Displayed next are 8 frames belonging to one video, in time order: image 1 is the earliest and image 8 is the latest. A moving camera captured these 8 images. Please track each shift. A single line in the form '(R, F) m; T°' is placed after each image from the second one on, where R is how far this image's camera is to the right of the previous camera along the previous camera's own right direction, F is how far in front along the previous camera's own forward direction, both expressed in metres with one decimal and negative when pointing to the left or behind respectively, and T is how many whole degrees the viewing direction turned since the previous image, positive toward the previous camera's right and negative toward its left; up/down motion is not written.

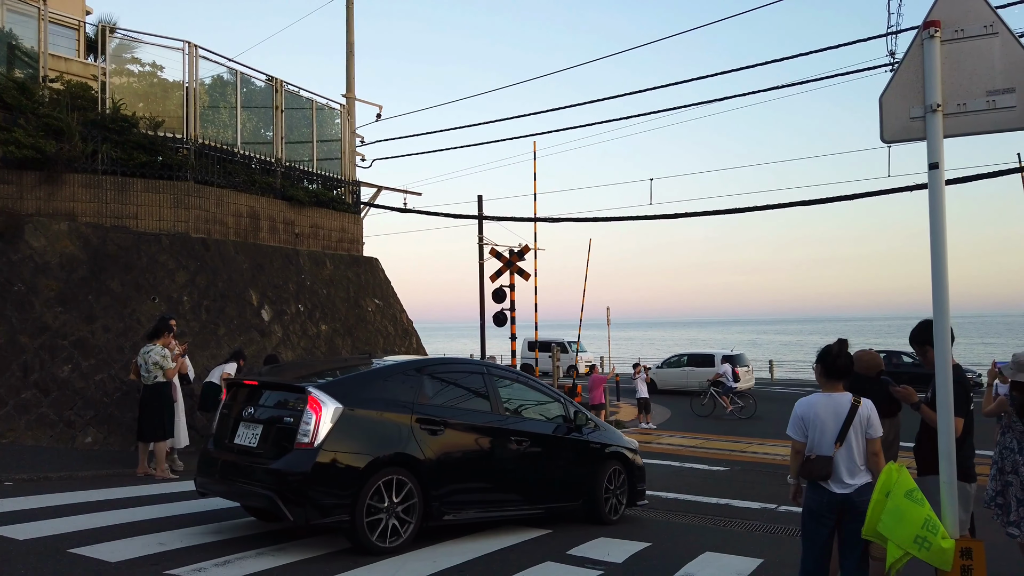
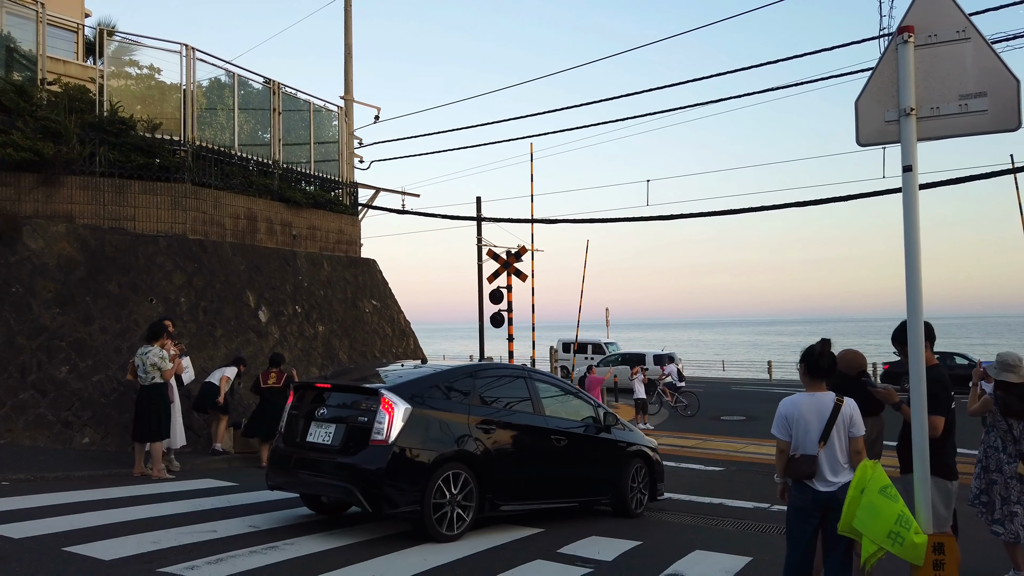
(+0.1, -0.1) m; 0°
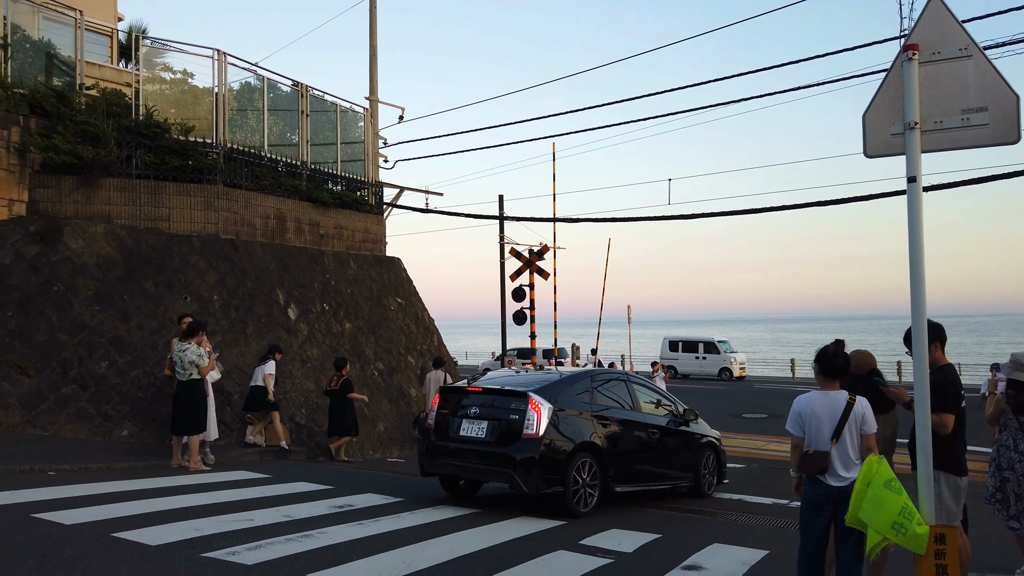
(0.0, -0.2) m; -2°
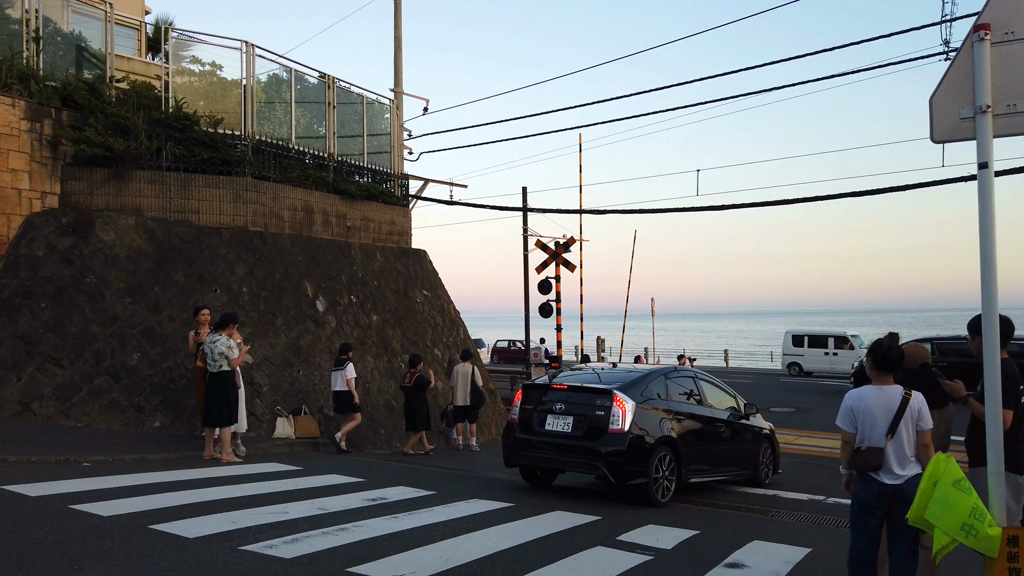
(-0.1, +0.1) m; -1°
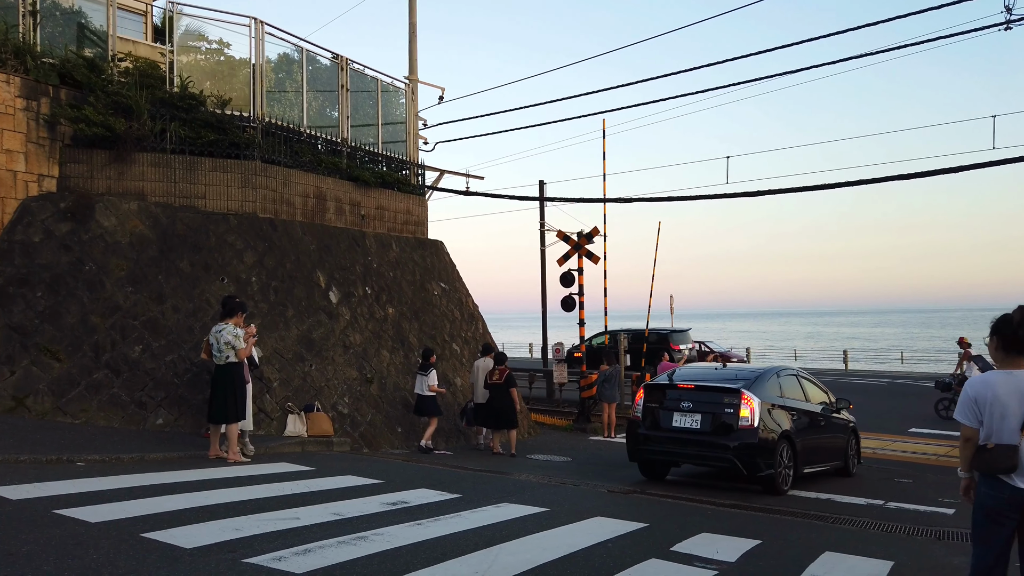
(-0.2, +0.8) m; -1°
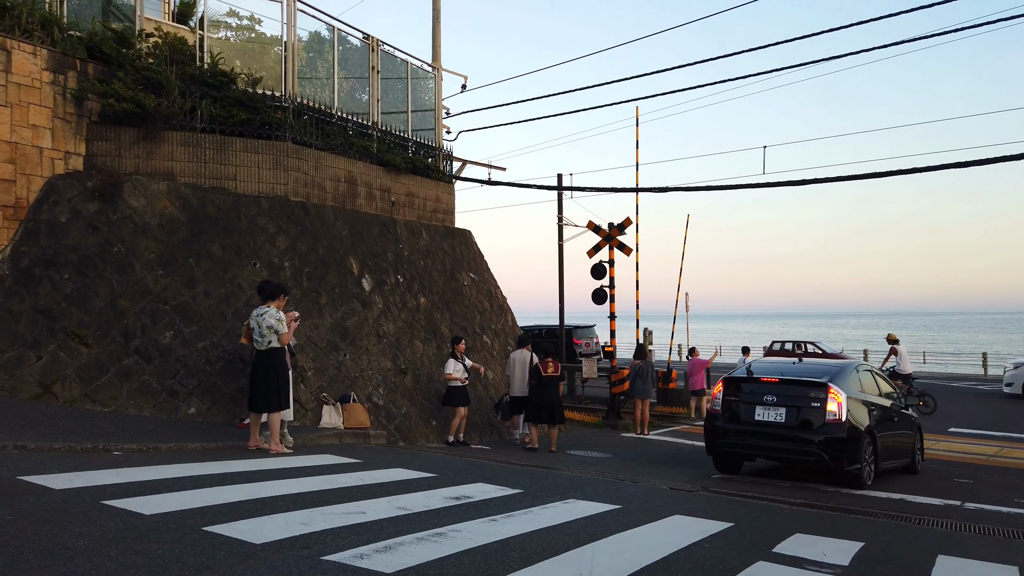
(-0.6, +0.5) m; 0°
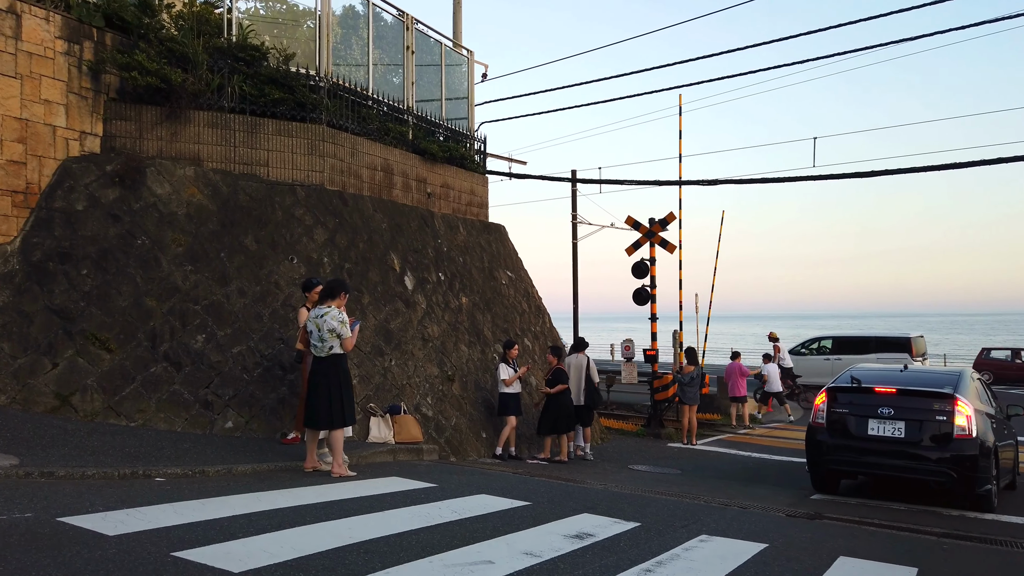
(-1.1, +1.1) m; +1°
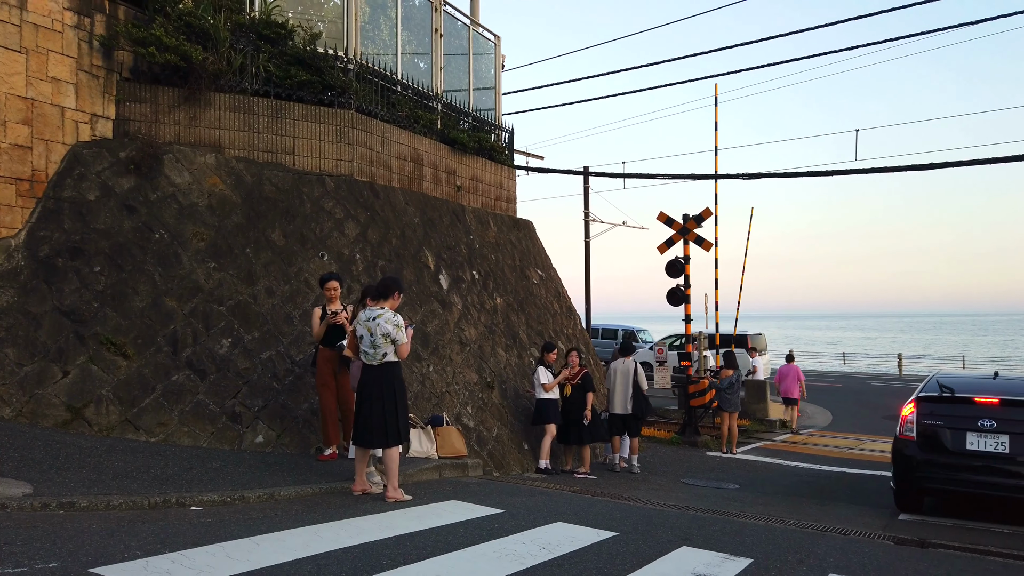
(-0.7, +0.9) m; +1°
